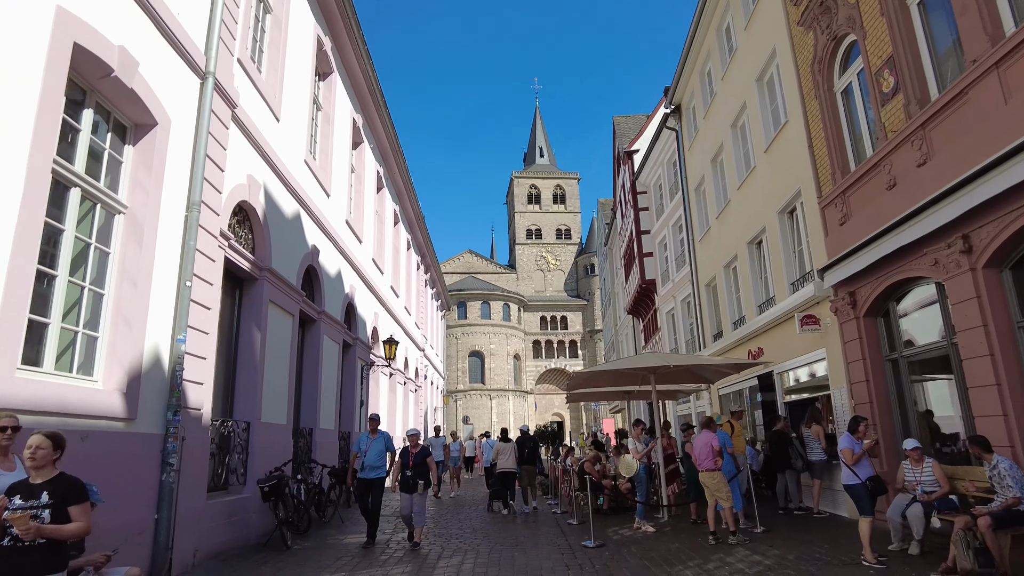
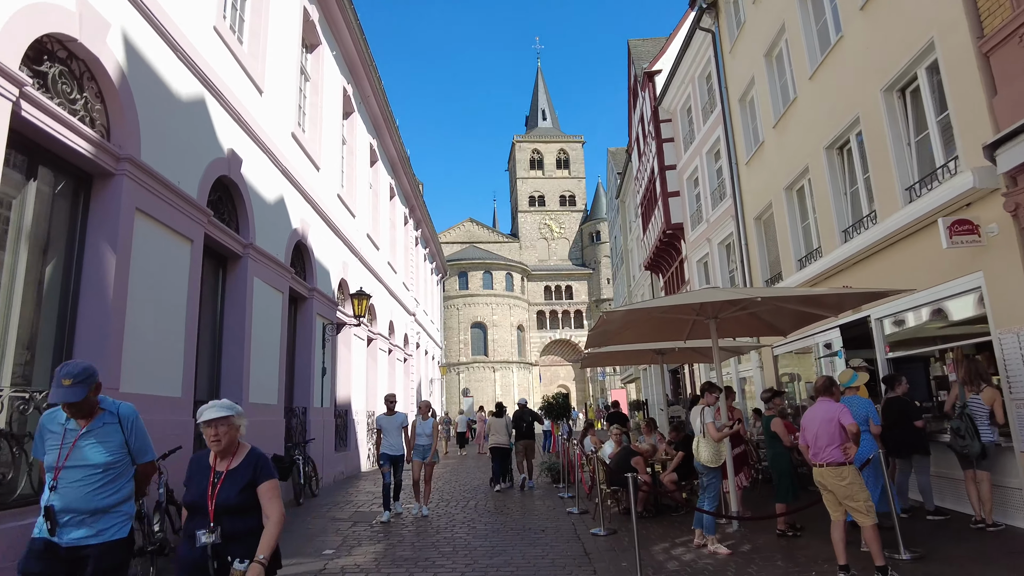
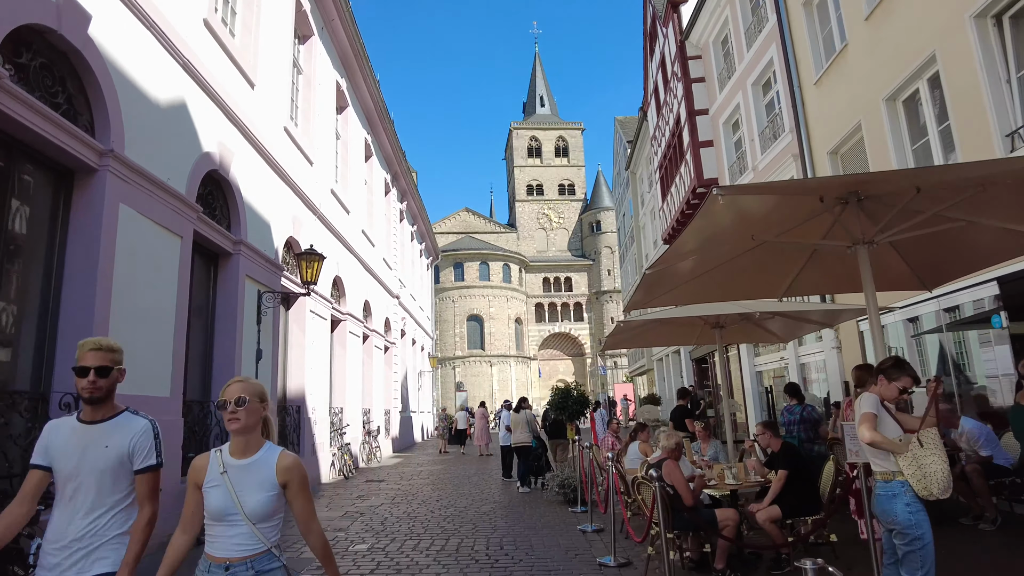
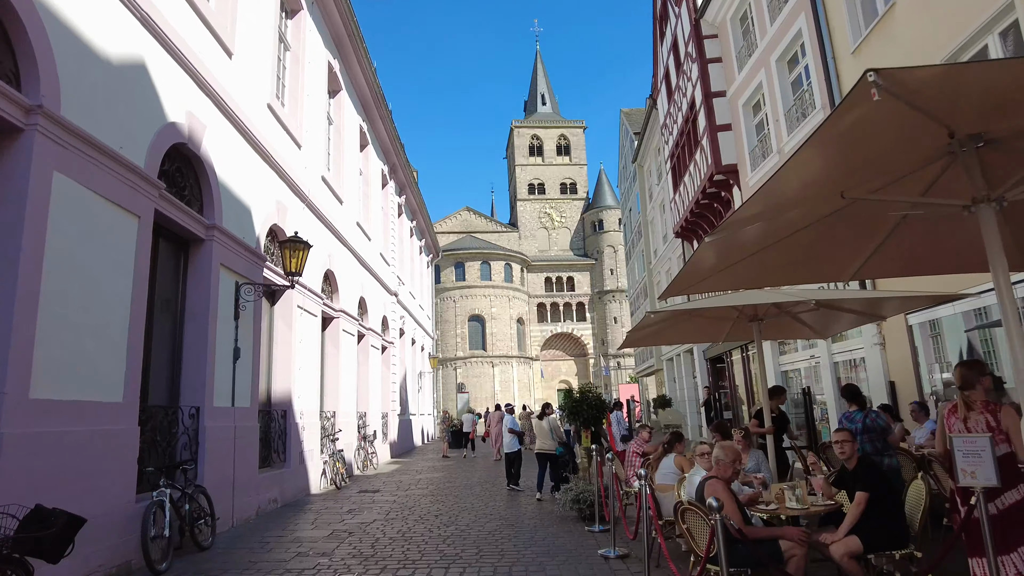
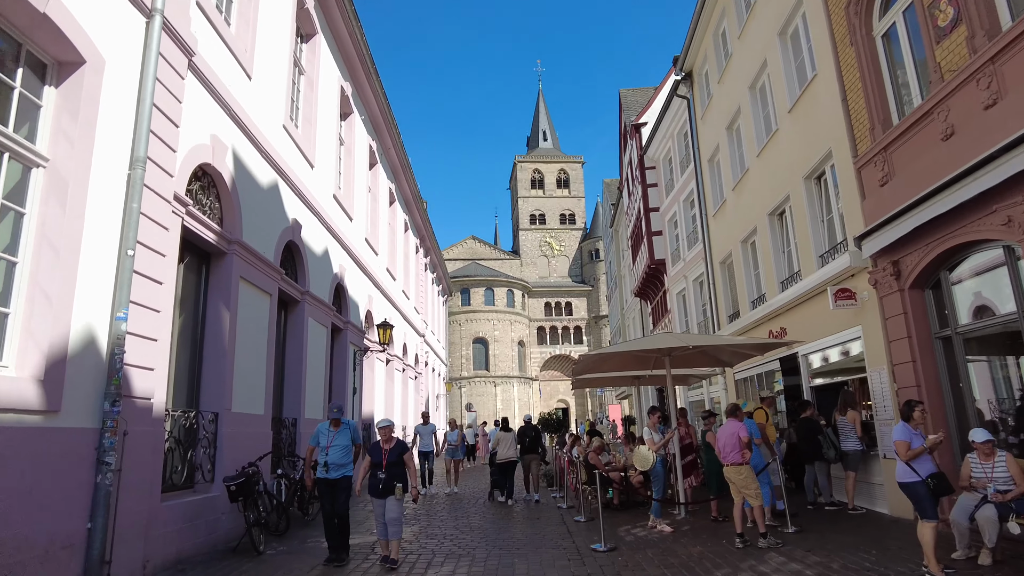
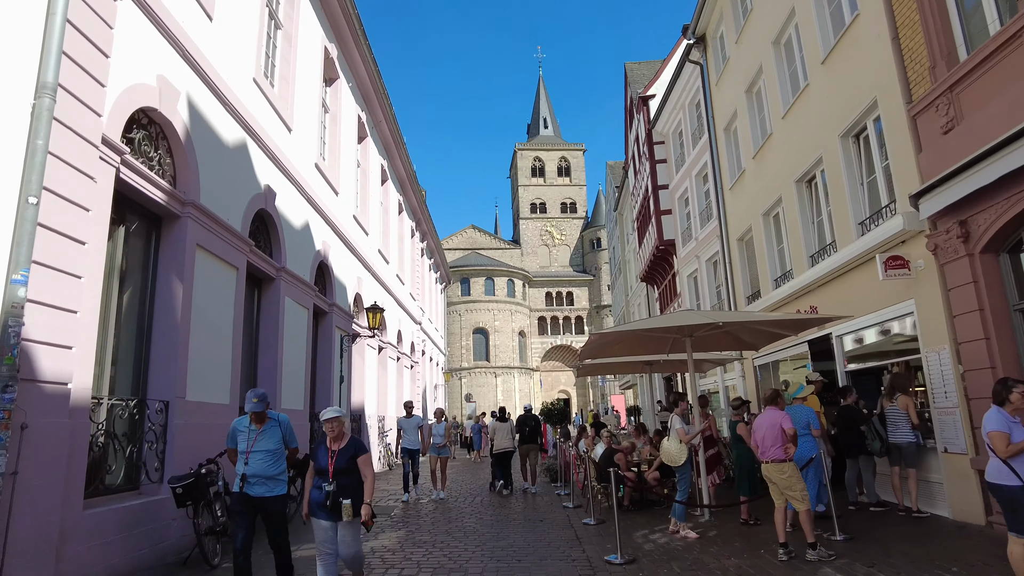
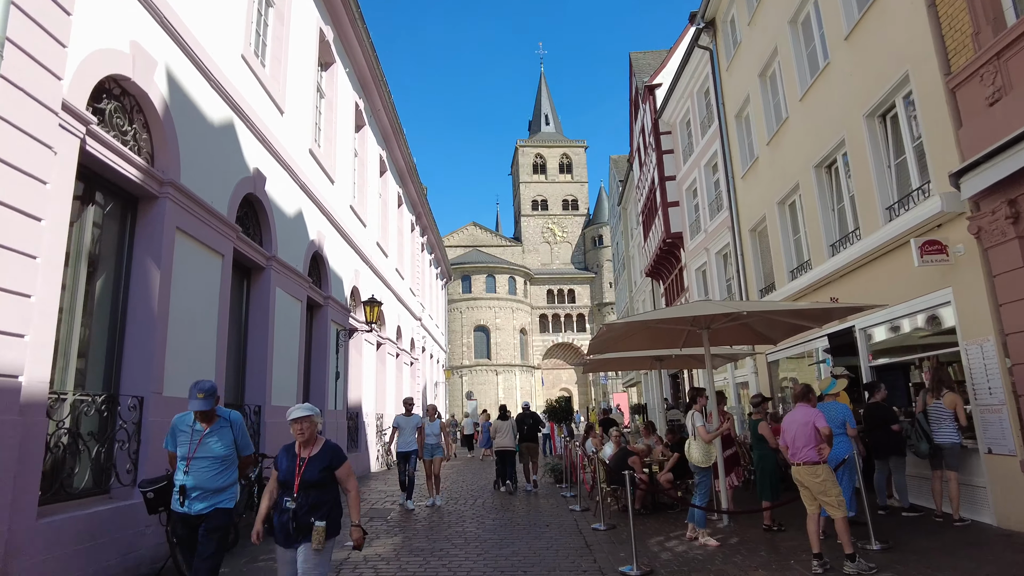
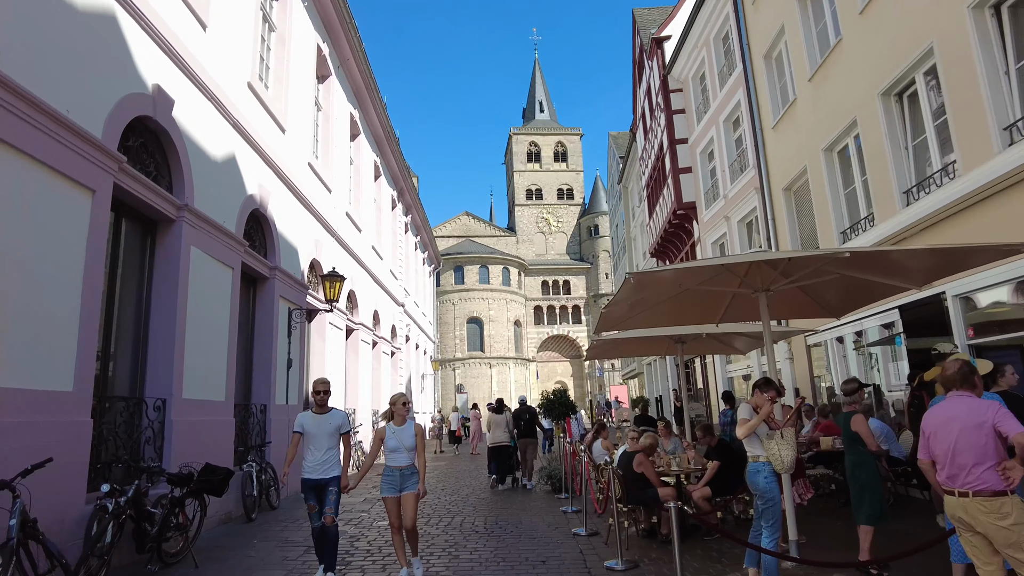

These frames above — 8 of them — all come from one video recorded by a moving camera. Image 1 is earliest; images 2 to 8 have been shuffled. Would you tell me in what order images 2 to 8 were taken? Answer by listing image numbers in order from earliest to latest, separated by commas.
5, 6, 7, 2, 8, 3, 4
